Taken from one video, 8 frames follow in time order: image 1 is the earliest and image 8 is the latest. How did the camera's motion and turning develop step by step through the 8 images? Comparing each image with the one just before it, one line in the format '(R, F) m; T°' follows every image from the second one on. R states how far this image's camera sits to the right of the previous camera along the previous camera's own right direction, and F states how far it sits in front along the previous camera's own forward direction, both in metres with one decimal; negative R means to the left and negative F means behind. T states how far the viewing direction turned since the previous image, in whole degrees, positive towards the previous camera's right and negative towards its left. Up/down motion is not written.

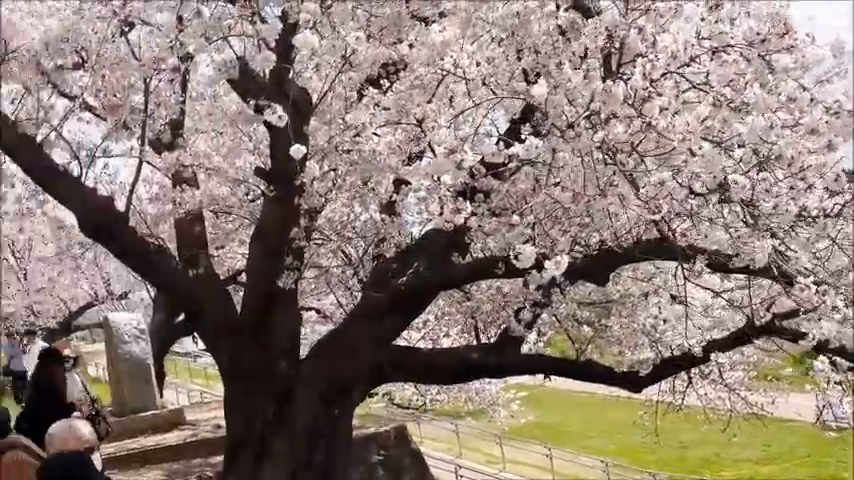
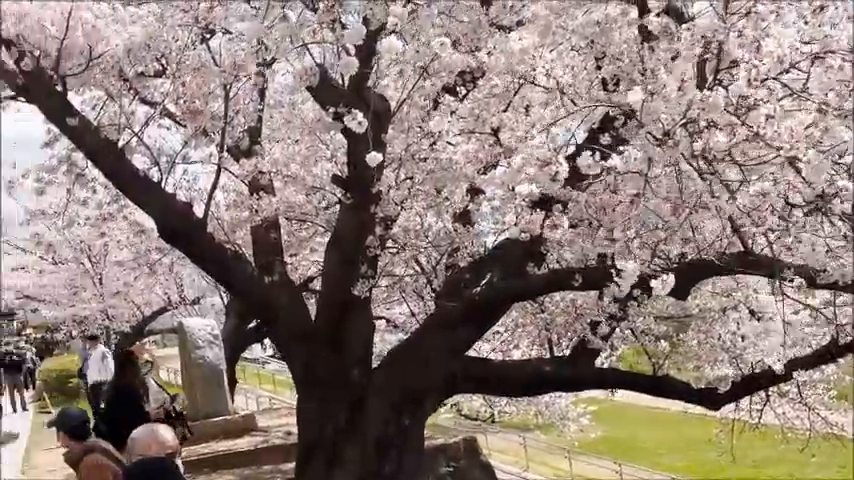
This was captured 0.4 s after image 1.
(0.0, +0.1) m; -4°
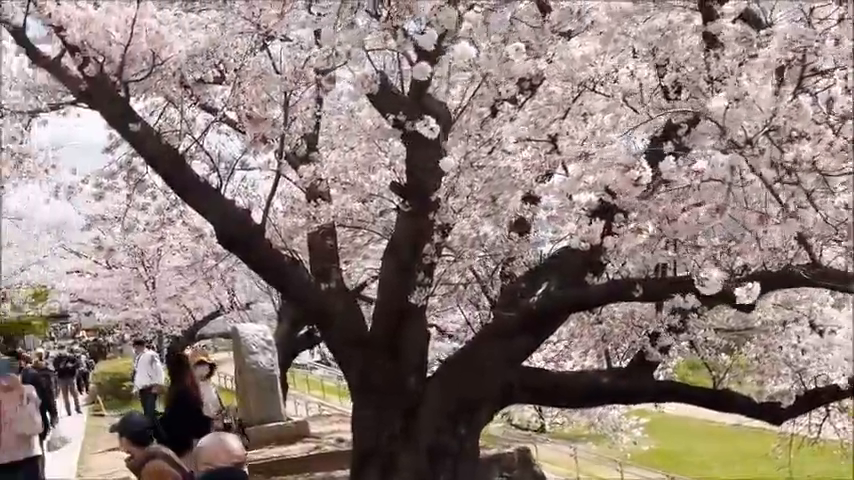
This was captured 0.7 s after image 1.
(-0.1, 0.0) m; -3°
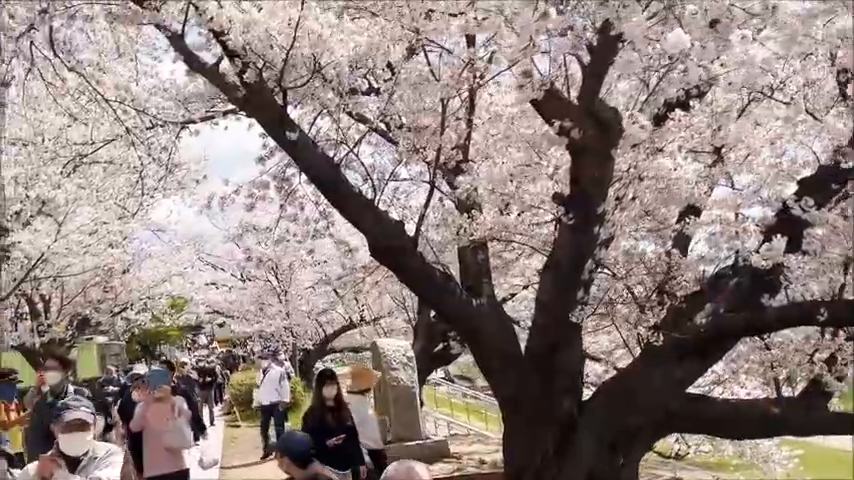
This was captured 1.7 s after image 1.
(-0.2, +0.3) m; -7°
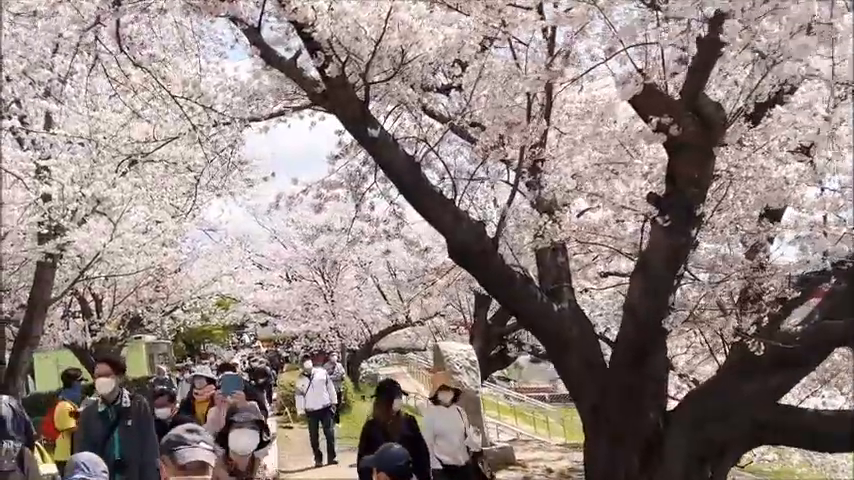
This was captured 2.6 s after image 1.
(-0.2, +0.2) m; -2°
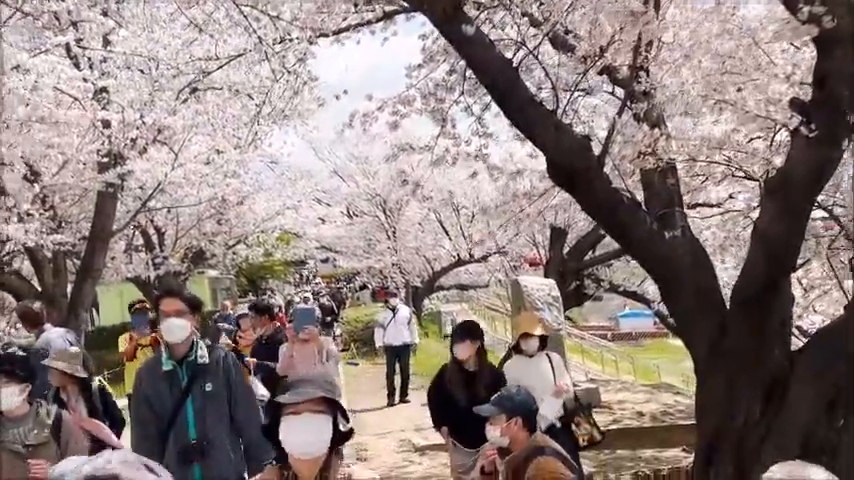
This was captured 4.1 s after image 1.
(-0.2, +0.6) m; -3°
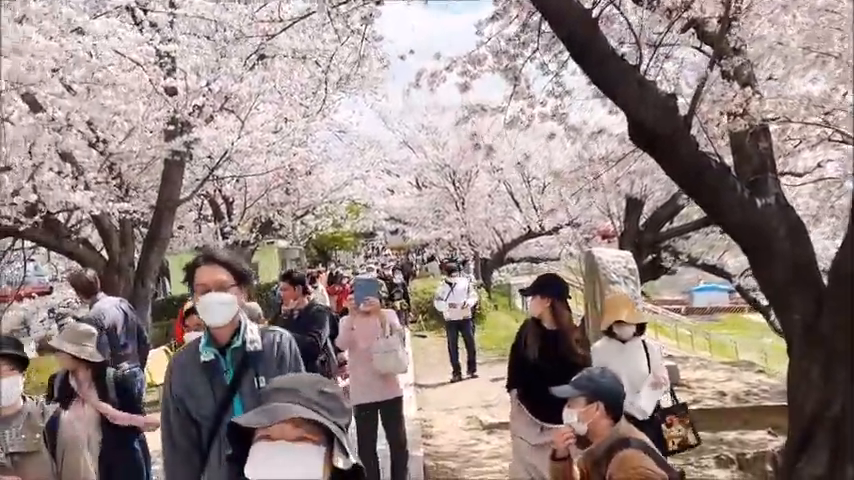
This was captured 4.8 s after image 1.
(0.0, +0.3) m; -4°
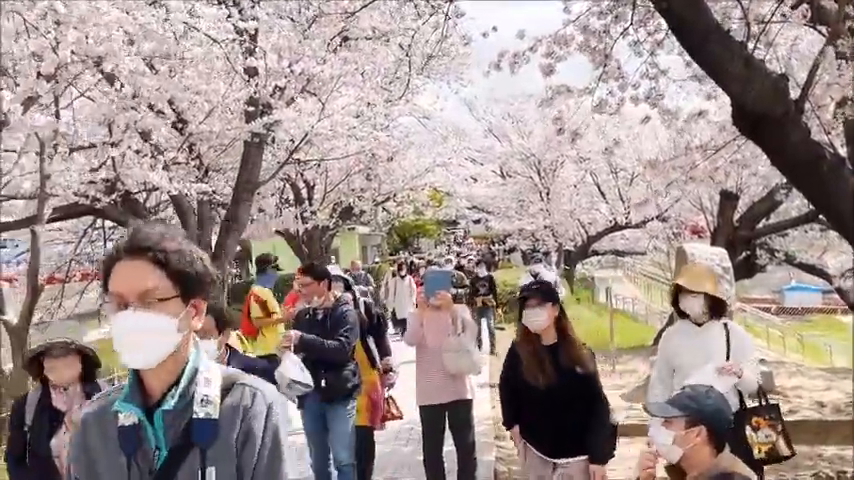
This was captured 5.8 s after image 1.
(0.0, +0.4) m; -5°
